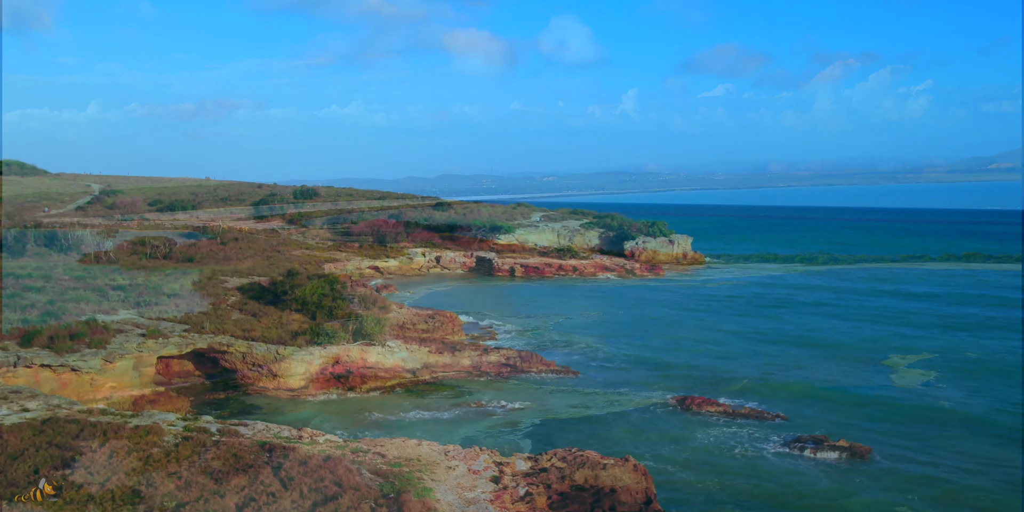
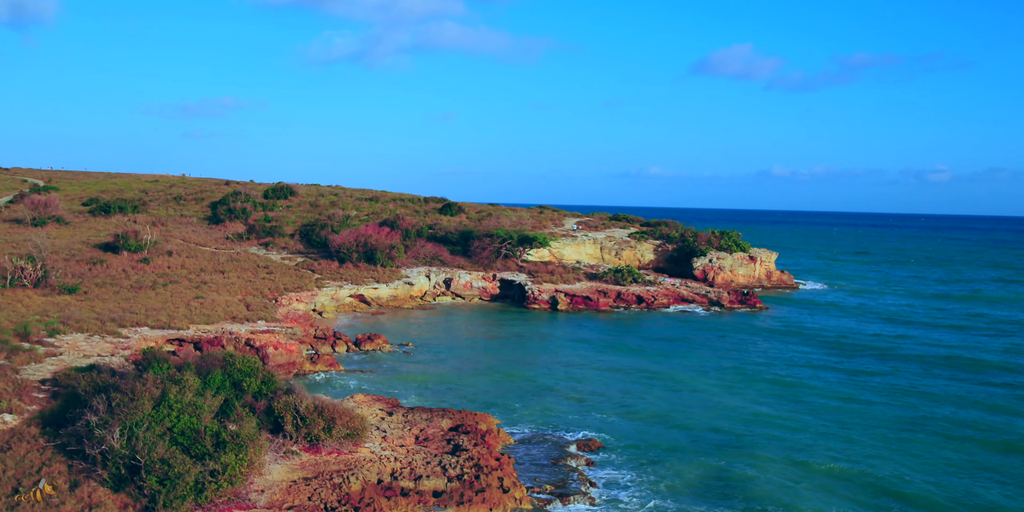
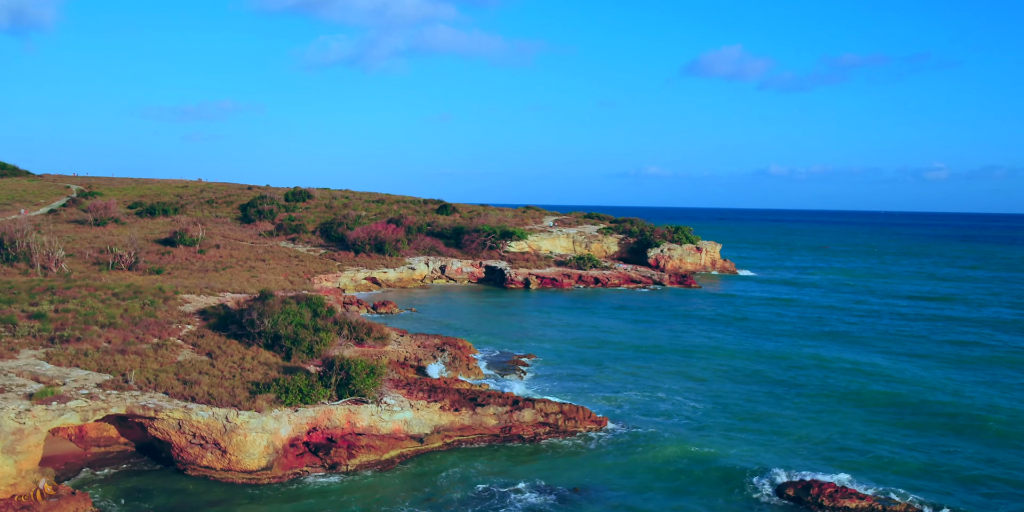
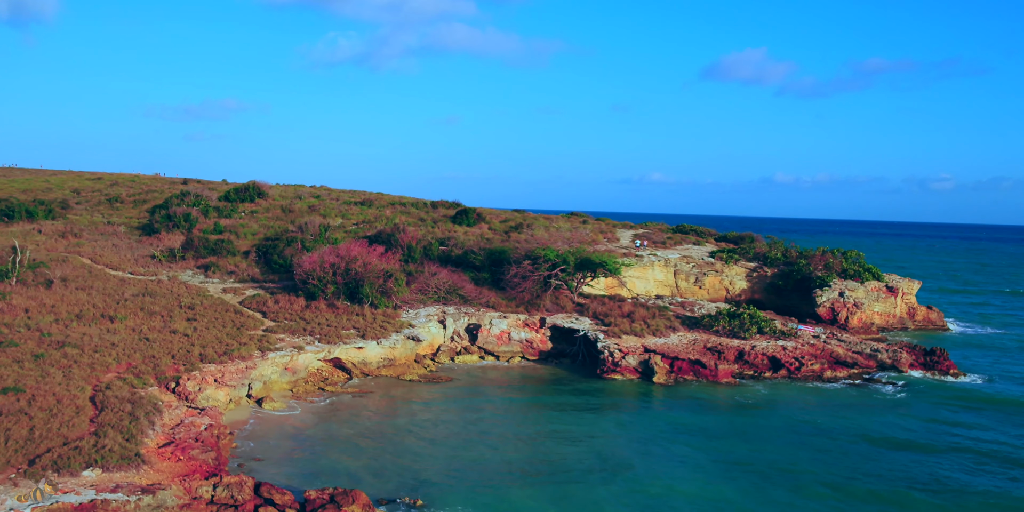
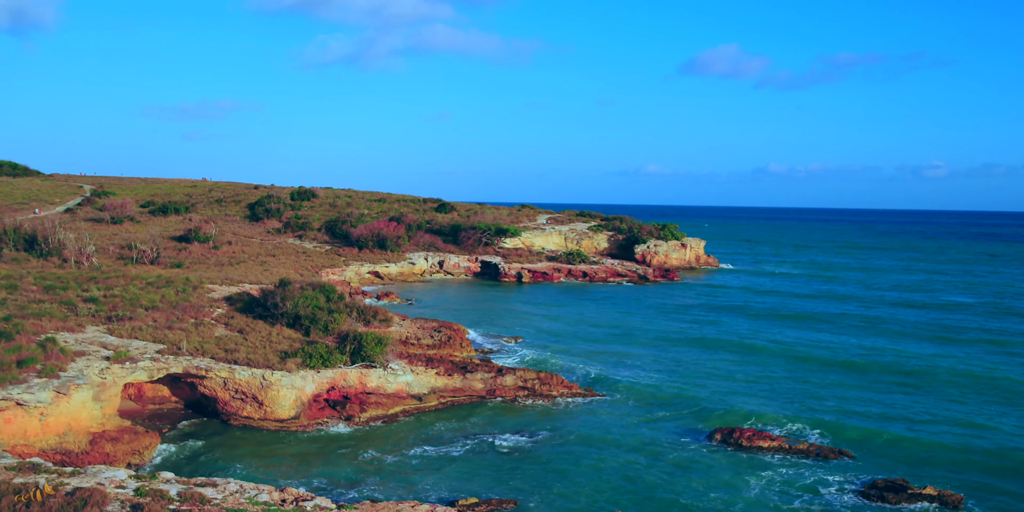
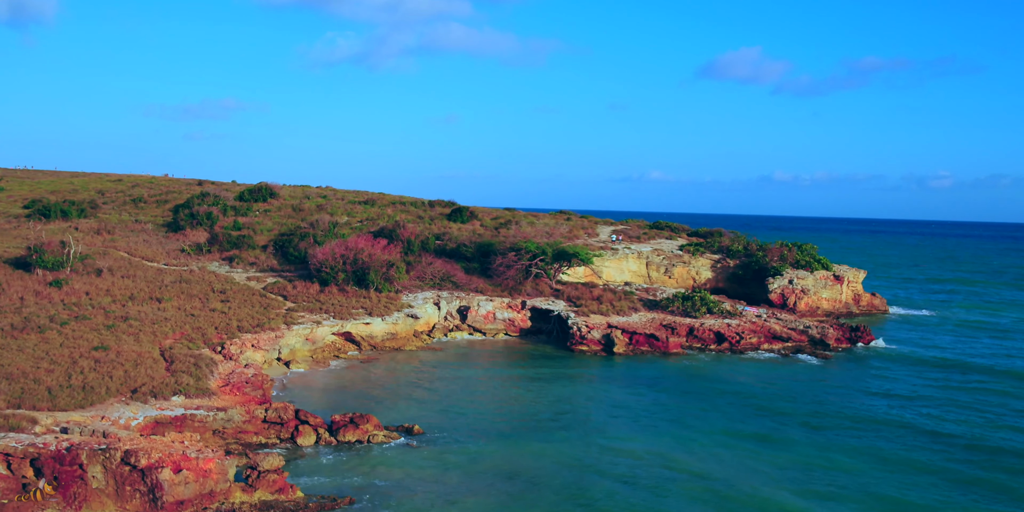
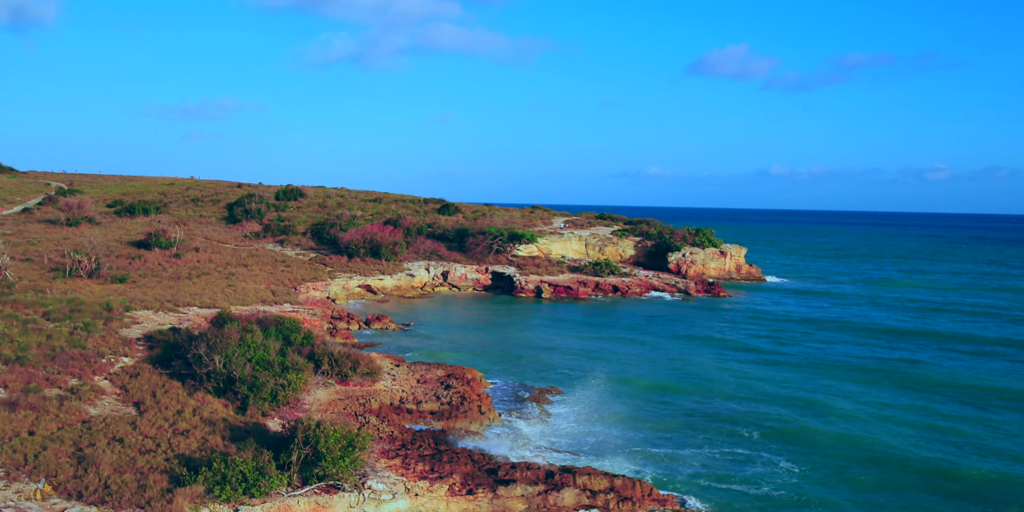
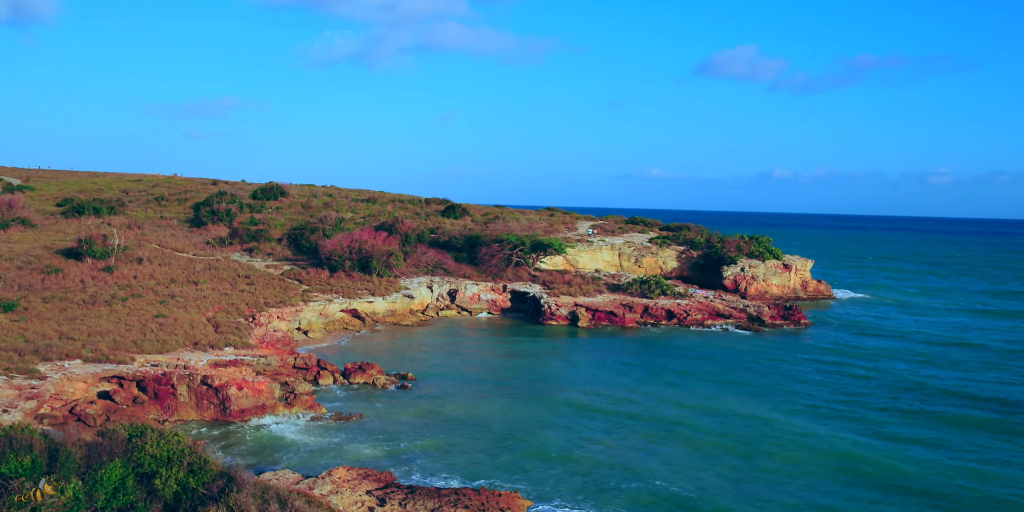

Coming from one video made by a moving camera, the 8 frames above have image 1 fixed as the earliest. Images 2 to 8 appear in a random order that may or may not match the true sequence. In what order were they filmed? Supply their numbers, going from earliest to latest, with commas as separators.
5, 3, 7, 2, 8, 6, 4
